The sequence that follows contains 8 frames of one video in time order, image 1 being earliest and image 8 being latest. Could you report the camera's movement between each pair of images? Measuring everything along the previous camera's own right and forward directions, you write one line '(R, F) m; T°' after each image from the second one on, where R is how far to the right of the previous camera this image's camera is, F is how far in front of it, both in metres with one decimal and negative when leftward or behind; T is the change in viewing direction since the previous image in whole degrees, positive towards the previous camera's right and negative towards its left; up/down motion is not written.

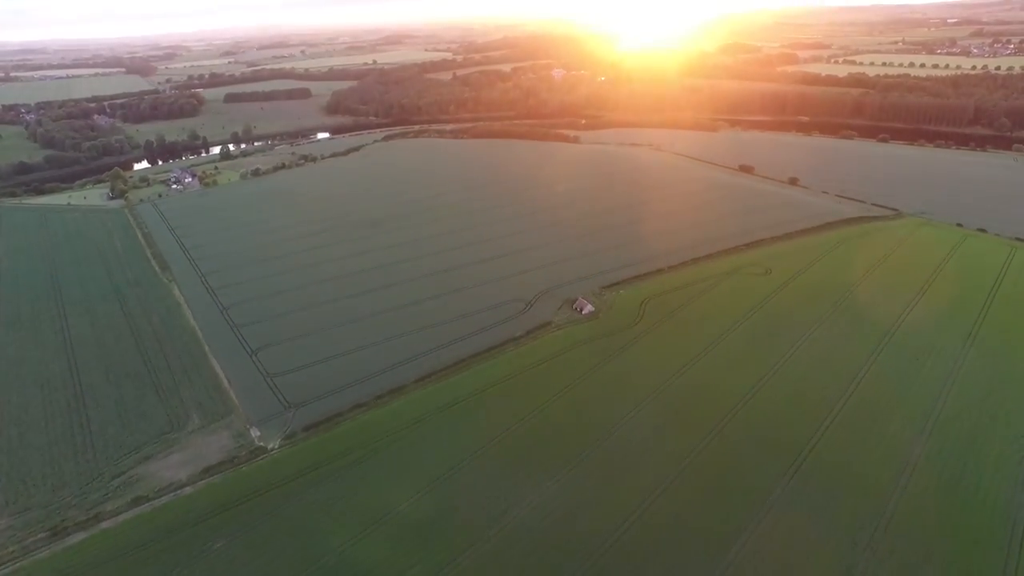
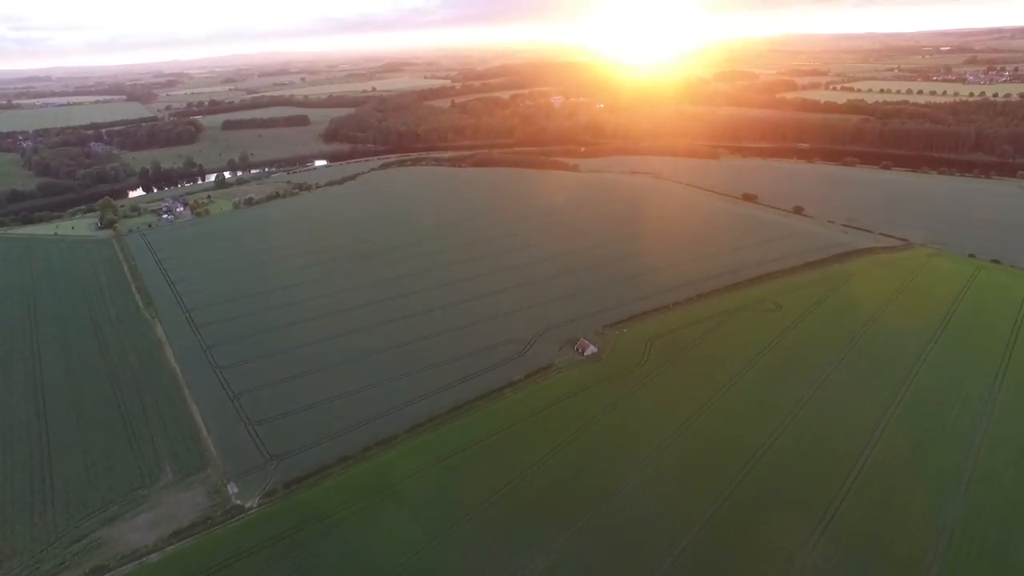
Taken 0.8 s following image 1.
(0.0, +1.2) m; 0°
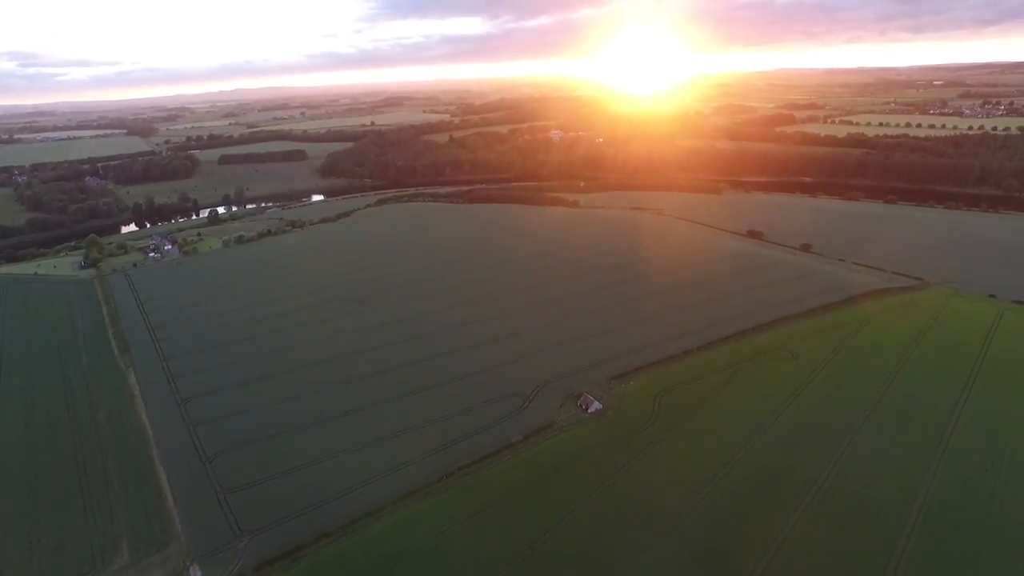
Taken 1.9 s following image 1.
(0.0, +1.6) m; 0°
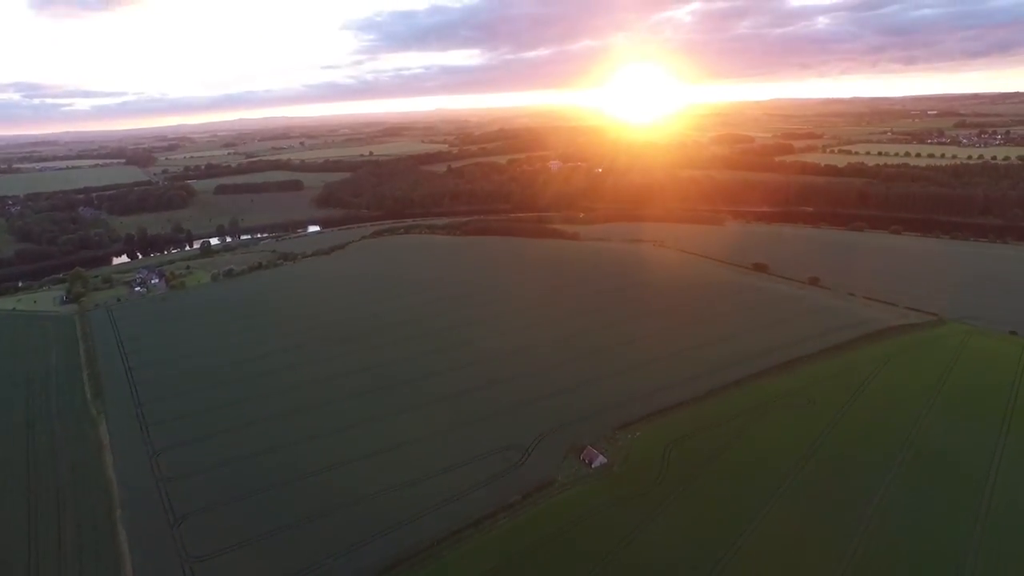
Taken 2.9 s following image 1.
(0.0, +1.4) m; 0°
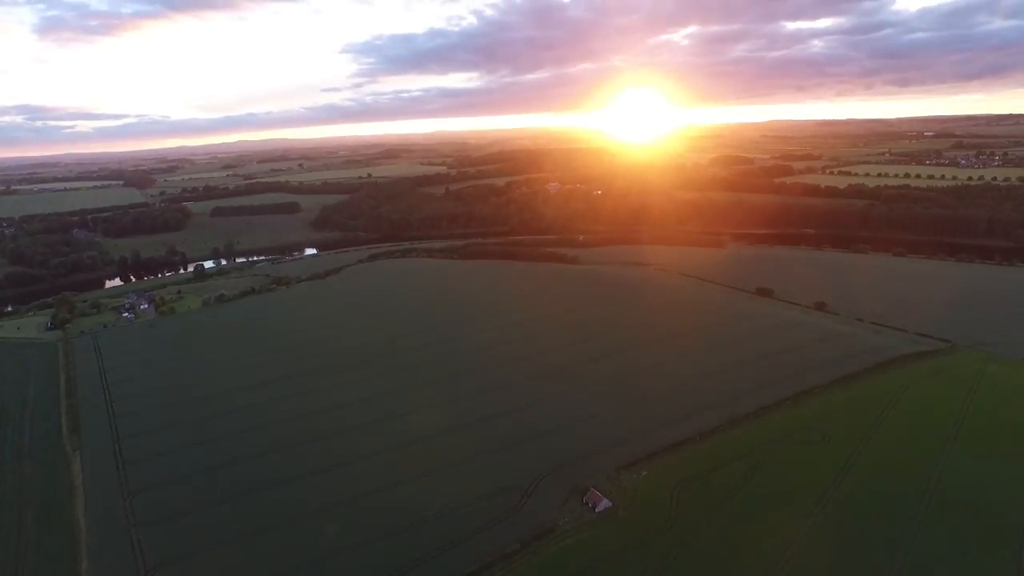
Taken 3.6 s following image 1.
(+0.1, +1.1) m; 0°
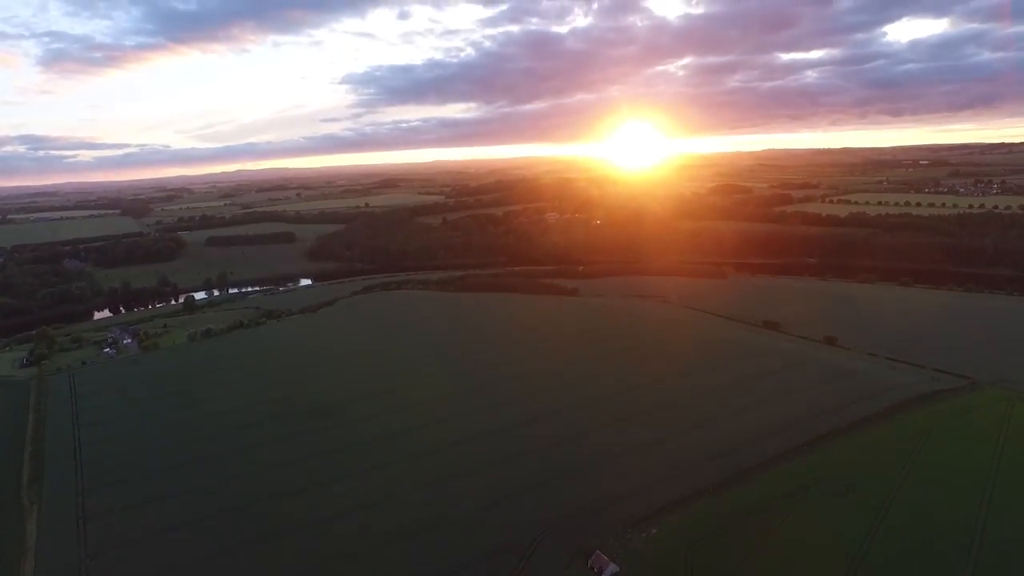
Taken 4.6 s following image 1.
(0.0, +1.5) m; 0°
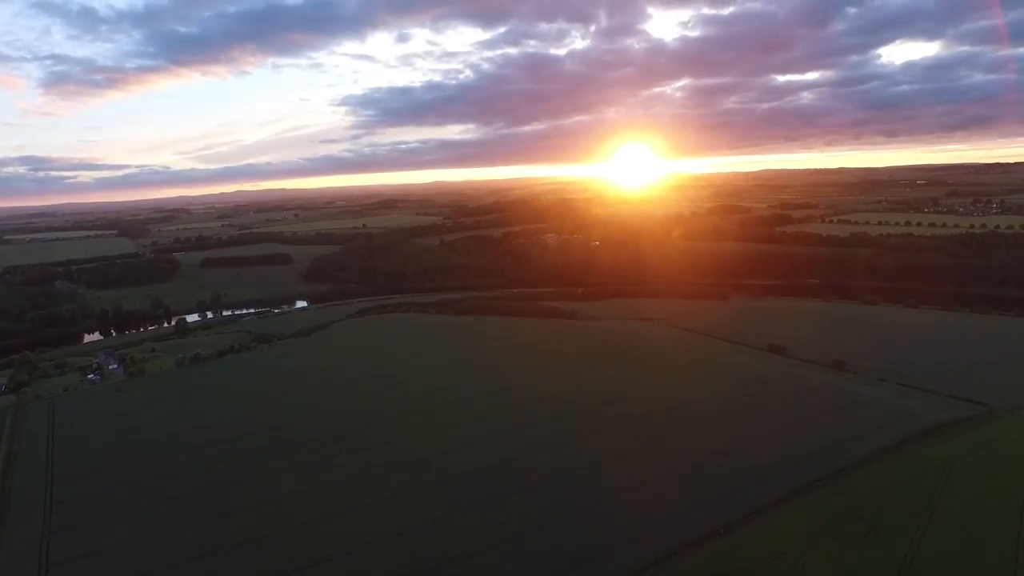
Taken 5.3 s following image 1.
(0.0, +1.1) m; 0°
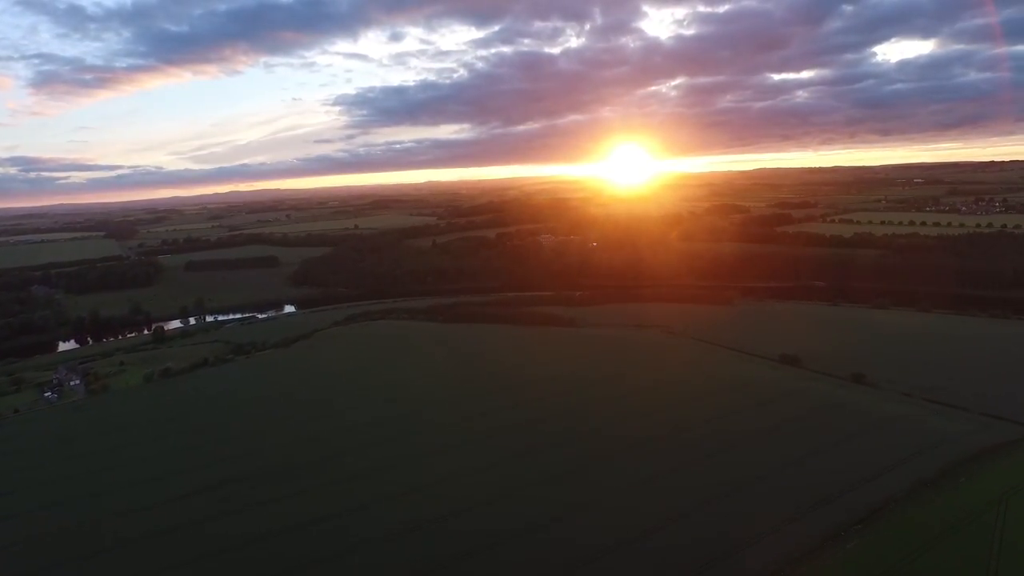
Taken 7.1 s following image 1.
(+0.1, +2.7) m; 0°
